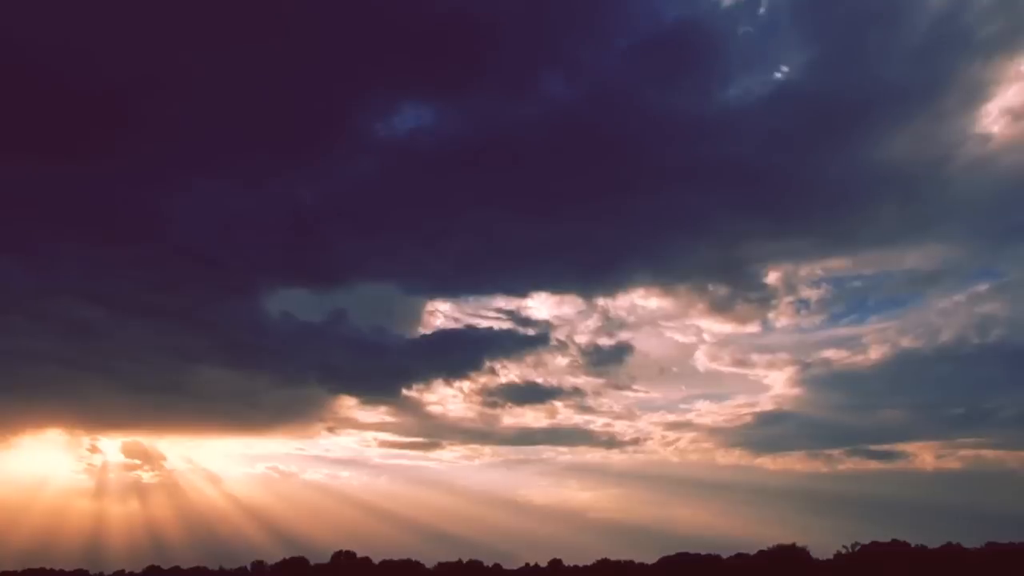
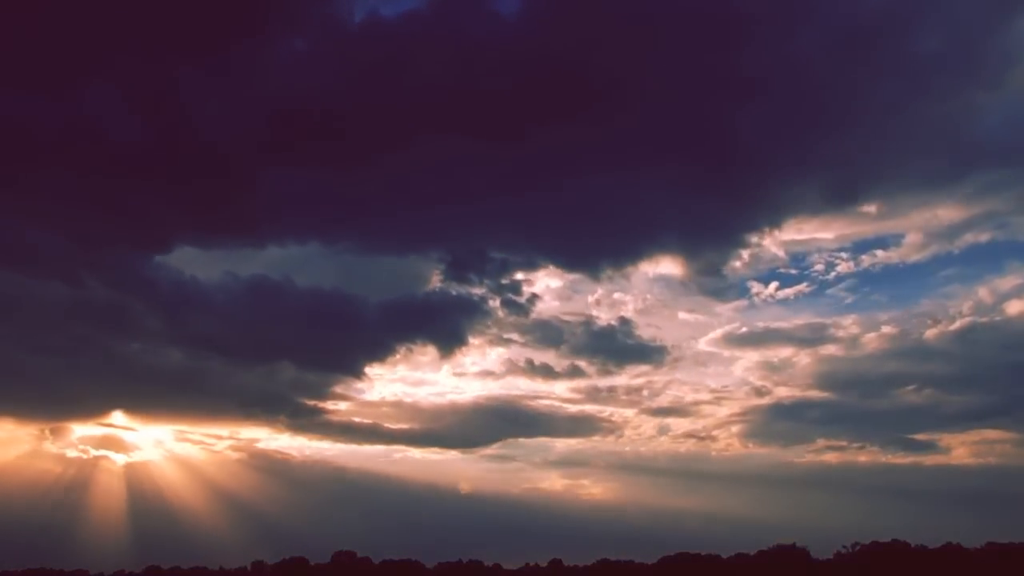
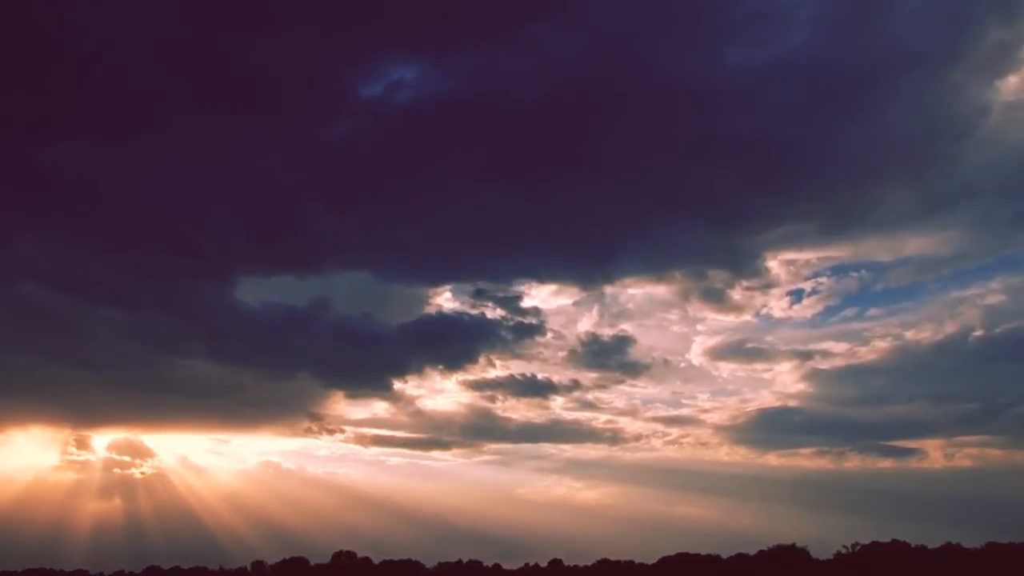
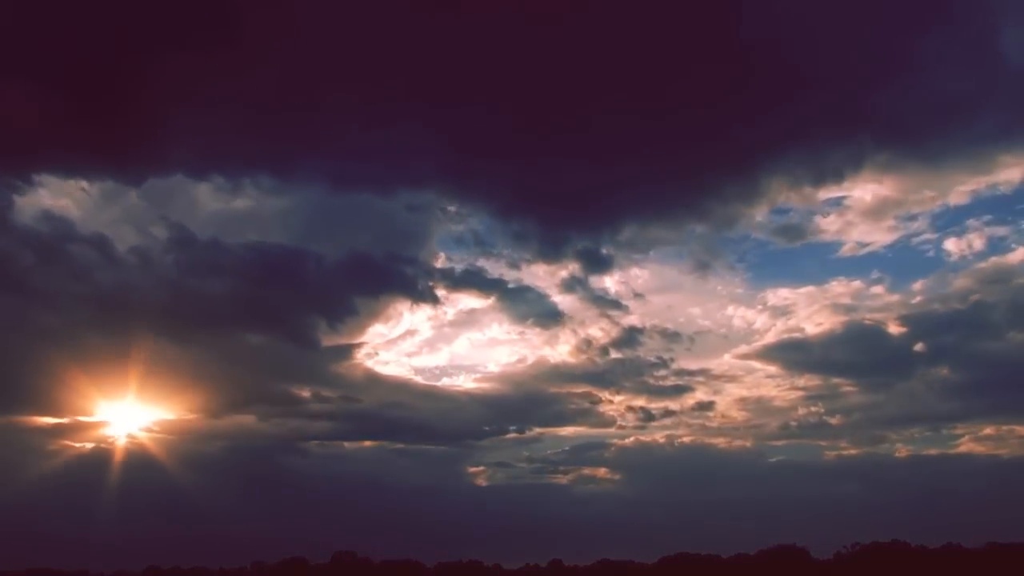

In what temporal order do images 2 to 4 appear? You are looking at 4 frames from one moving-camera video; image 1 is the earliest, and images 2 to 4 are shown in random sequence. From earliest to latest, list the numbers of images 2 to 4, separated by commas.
3, 2, 4
